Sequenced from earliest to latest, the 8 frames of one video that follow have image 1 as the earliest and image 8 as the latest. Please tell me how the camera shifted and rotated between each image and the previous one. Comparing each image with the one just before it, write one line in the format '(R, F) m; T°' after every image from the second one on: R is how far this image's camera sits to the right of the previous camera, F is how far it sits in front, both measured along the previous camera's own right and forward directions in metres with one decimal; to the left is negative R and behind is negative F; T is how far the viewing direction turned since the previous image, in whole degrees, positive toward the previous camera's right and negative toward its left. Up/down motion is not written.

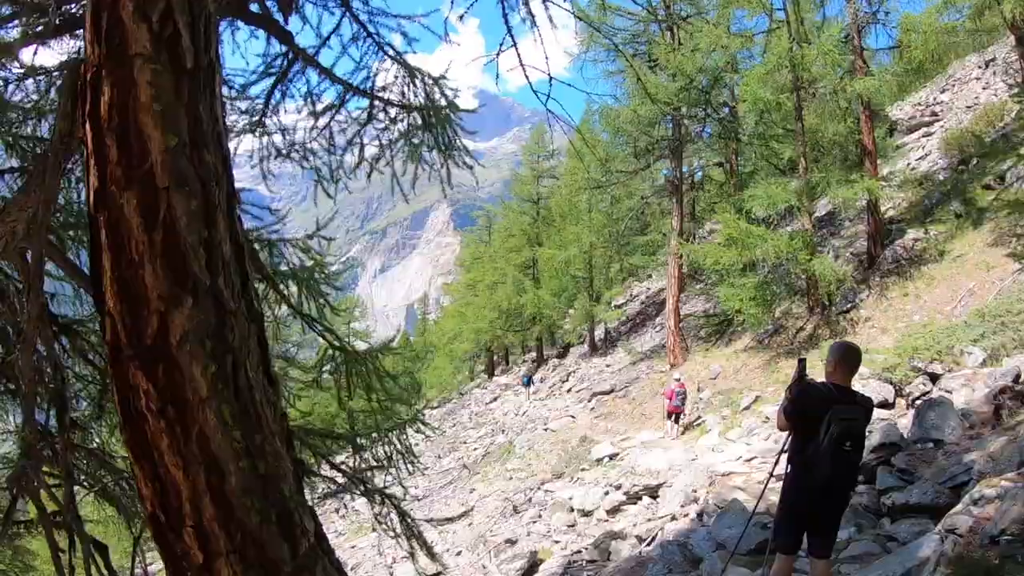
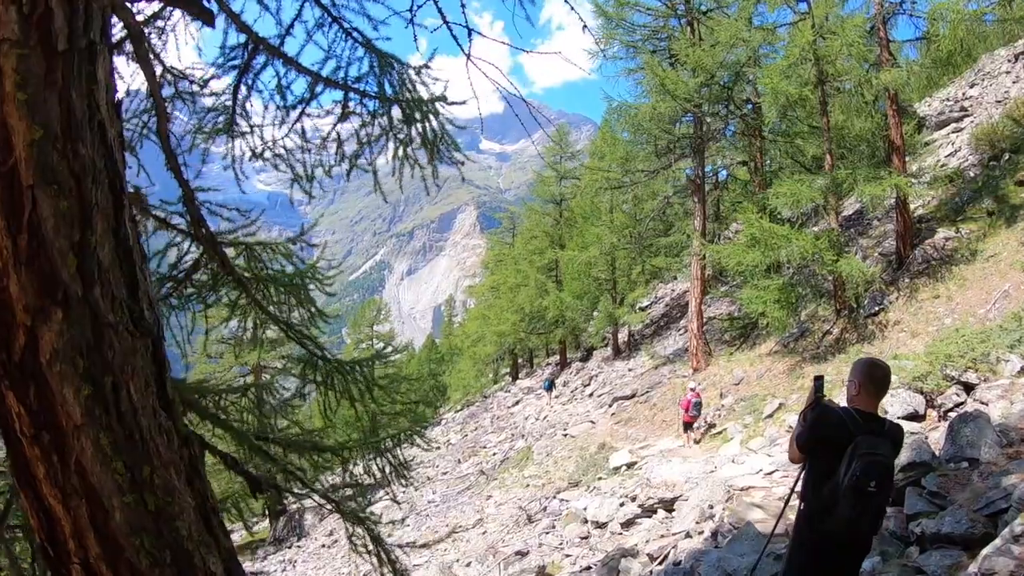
(+0.2, +0.3) m; -2°
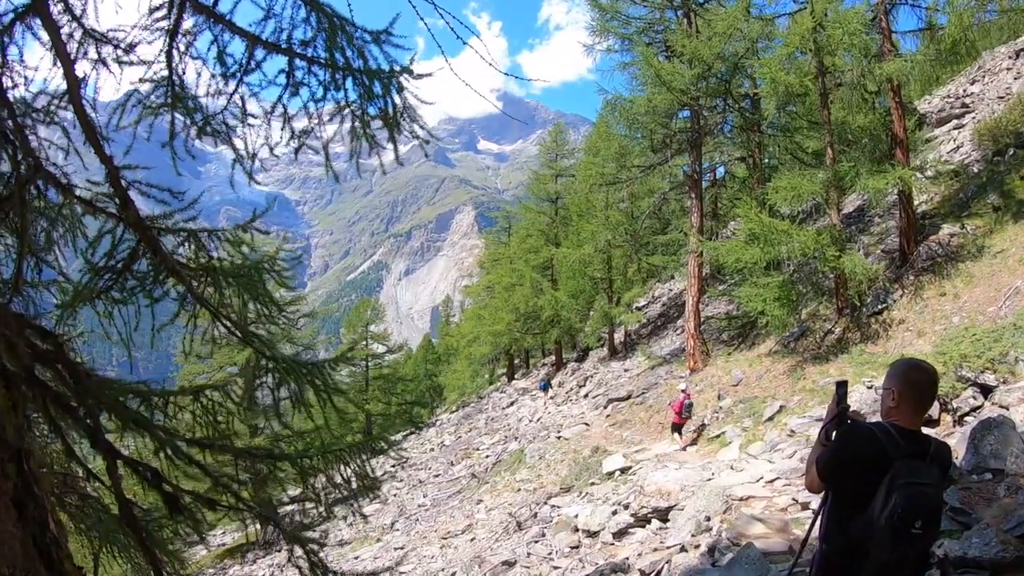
(+0.2, +0.5) m; 0°
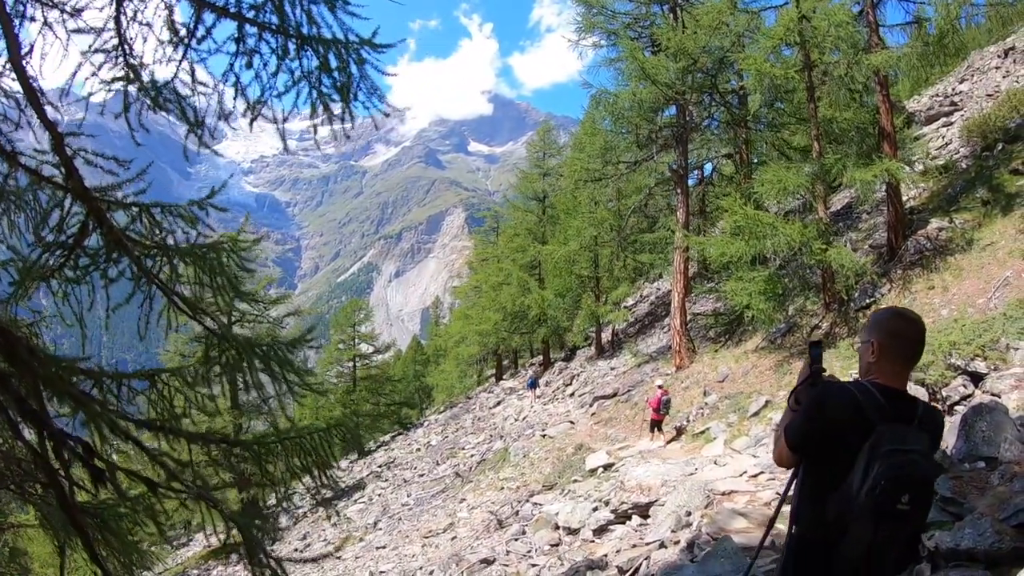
(+0.2, +0.3) m; +1°
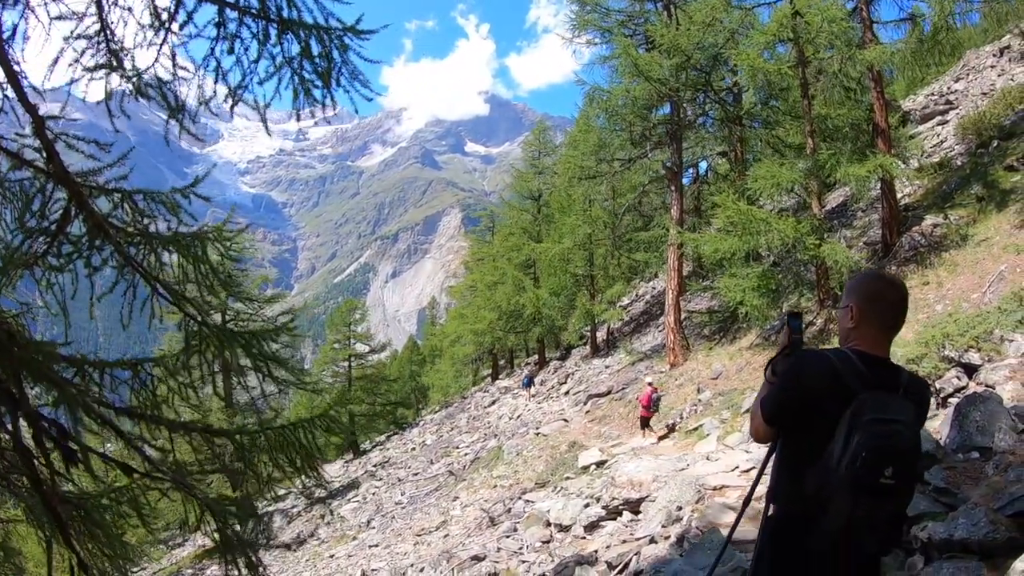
(+0.1, +0.1) m; 0°
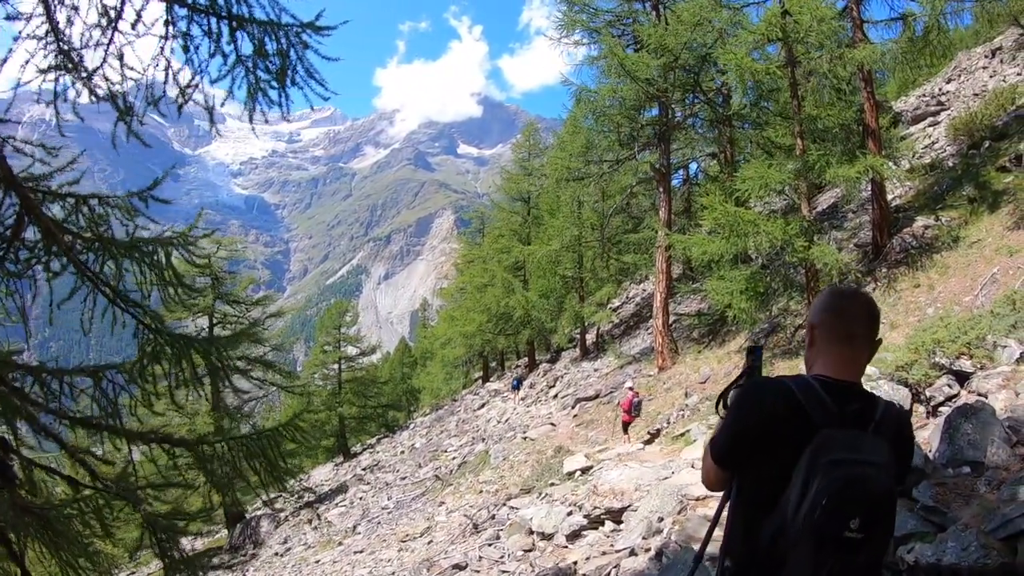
(+0.2, +0.2) m; +1°
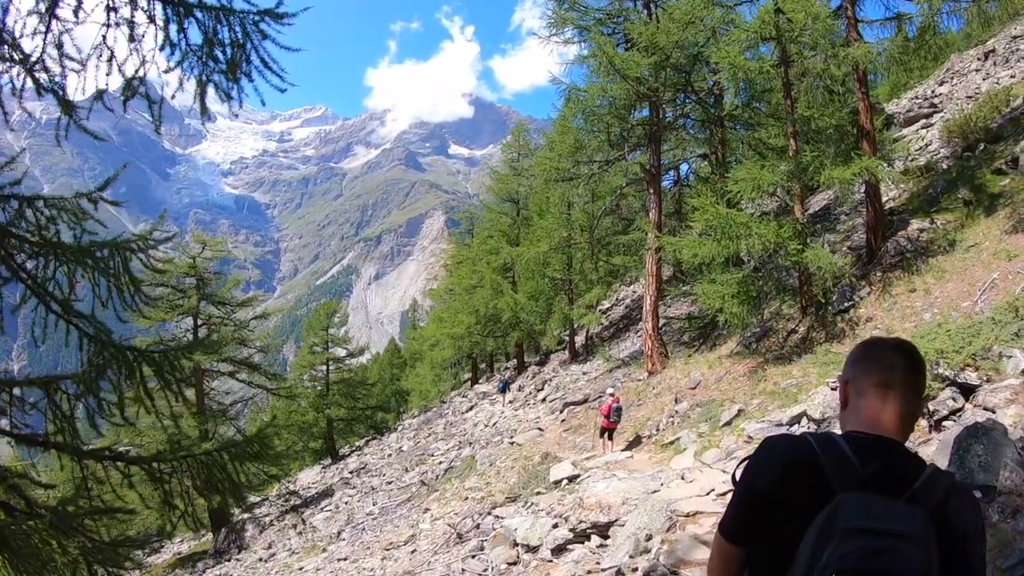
(+0.1, +0.3) m; +1°
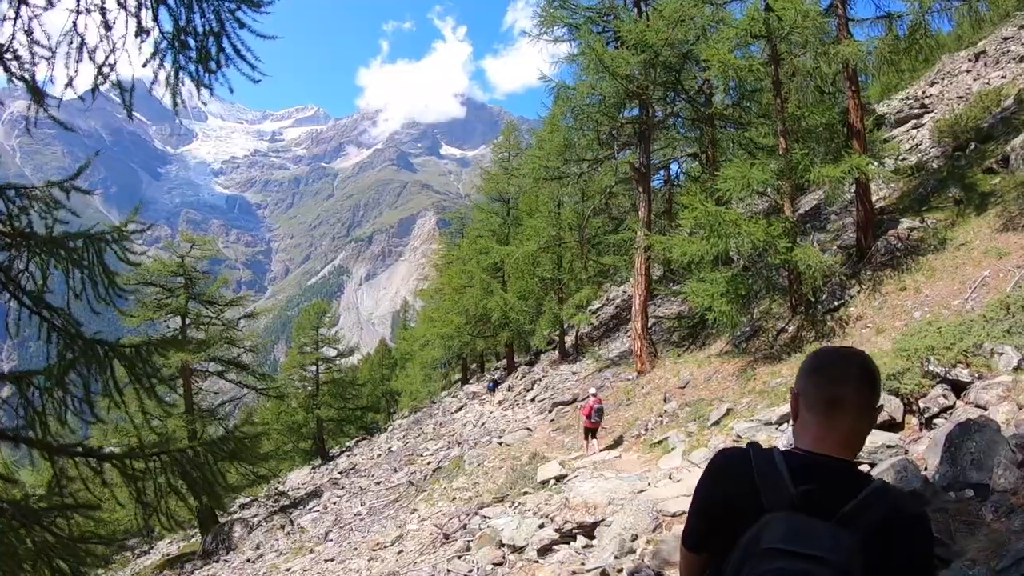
(+0.1, +0.1) m; +1°
